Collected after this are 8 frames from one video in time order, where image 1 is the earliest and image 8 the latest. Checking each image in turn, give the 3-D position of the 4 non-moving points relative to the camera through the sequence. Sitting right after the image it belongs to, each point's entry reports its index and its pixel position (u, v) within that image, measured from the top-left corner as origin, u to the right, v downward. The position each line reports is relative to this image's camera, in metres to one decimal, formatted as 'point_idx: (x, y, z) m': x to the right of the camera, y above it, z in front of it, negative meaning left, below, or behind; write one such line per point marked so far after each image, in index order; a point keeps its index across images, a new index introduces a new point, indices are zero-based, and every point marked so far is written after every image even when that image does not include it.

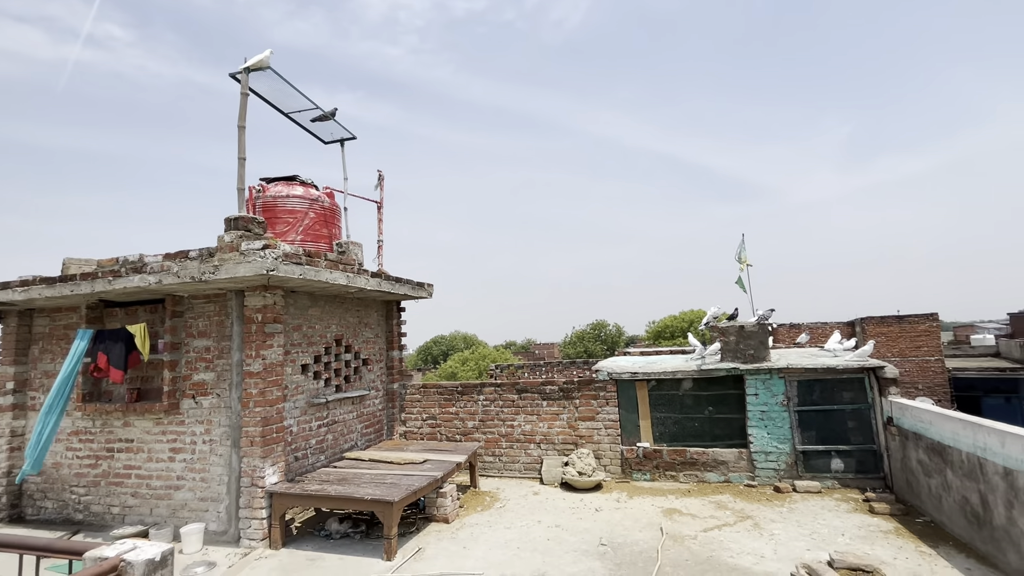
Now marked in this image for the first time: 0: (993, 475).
0: (+4.1, -1.6, +4.0) m
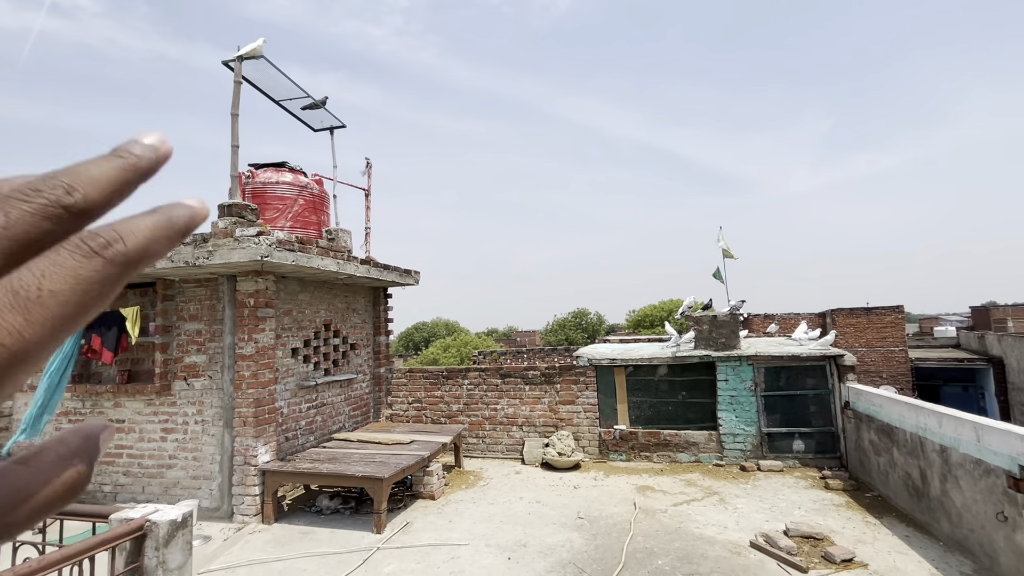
0: (+3.9, -1.5, +4.5) m
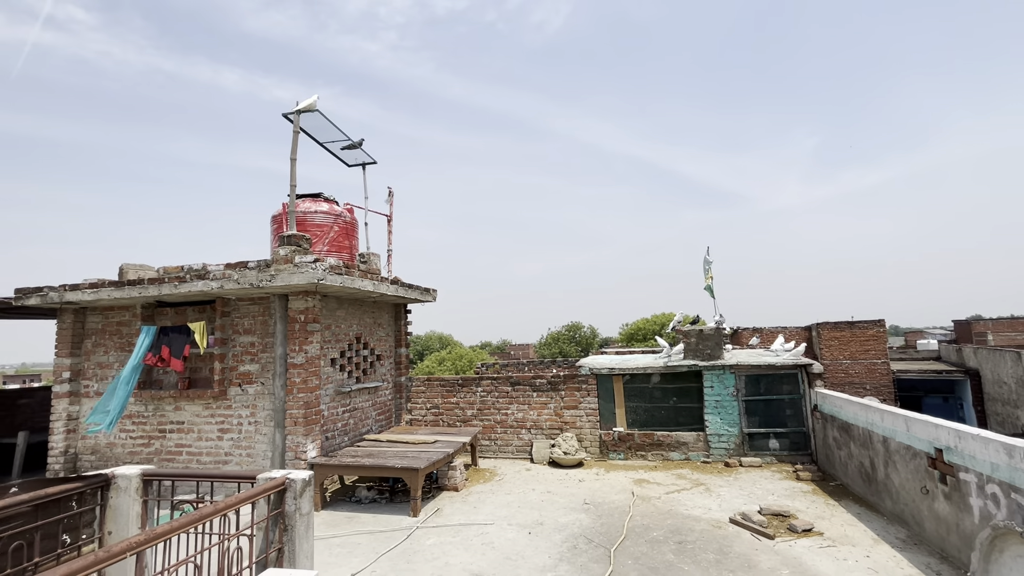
0: (+4.1, -1.8, +5.4) m
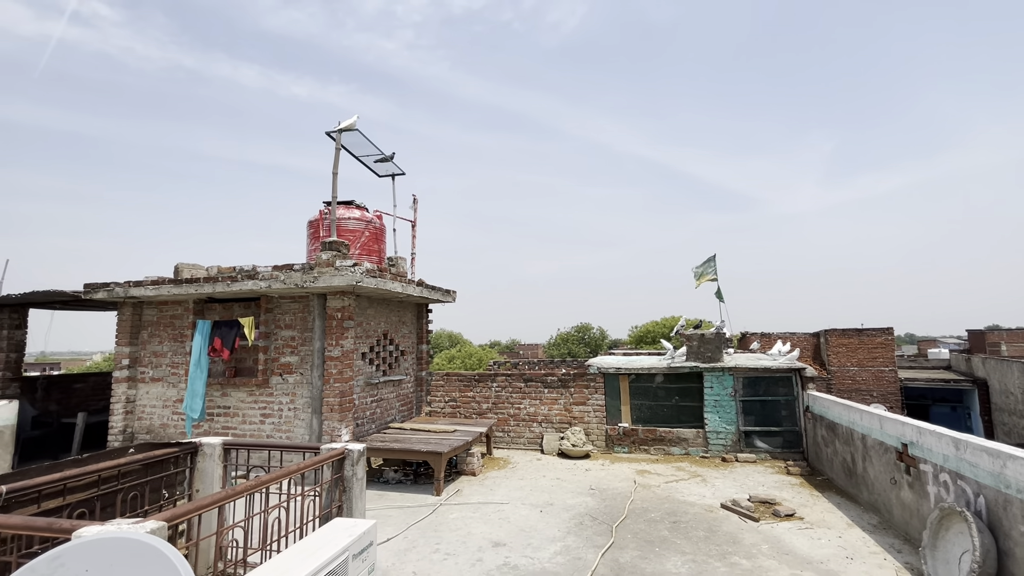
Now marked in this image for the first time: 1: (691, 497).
0: (+4.3, -1.9, +6.0) m
1: (+2.4, -2.8, +6.3) m
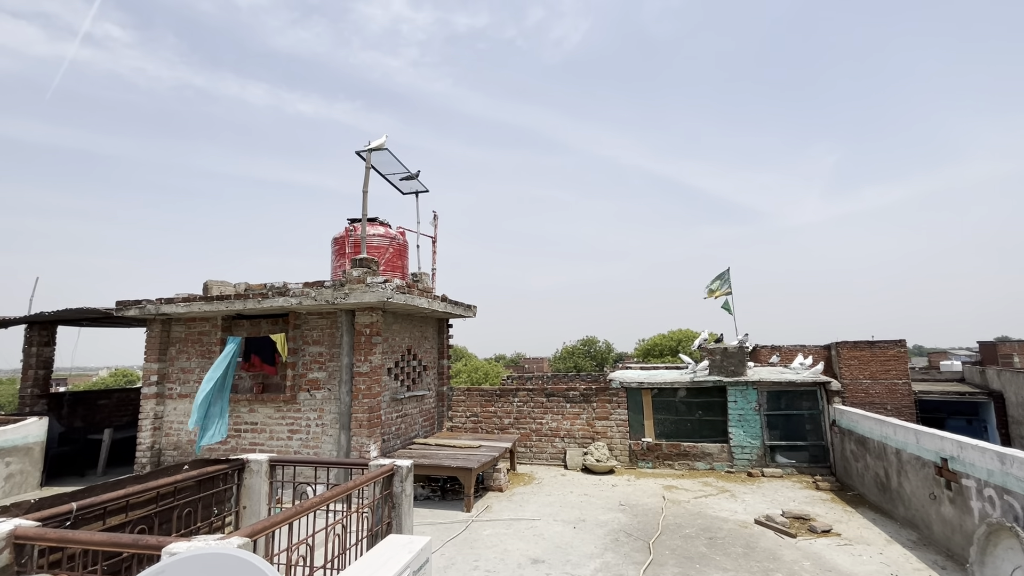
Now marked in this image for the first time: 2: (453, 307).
0: (+4.7, -2.1, +5.9) m
1: (+2.8, -3.0, +6.3) m
2: (-1.1, -0.4, +8.8) m
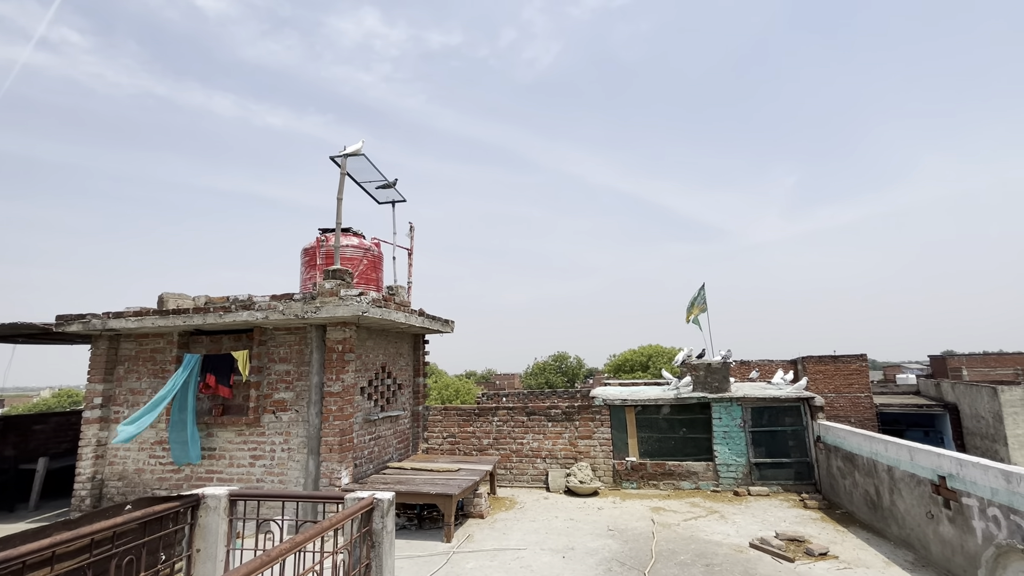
0: (+4.5, -2.3, +5.8) m
1: (+2.6, -3.1, +6.0) m
2: (-1.4, -0.6, +8.4) m
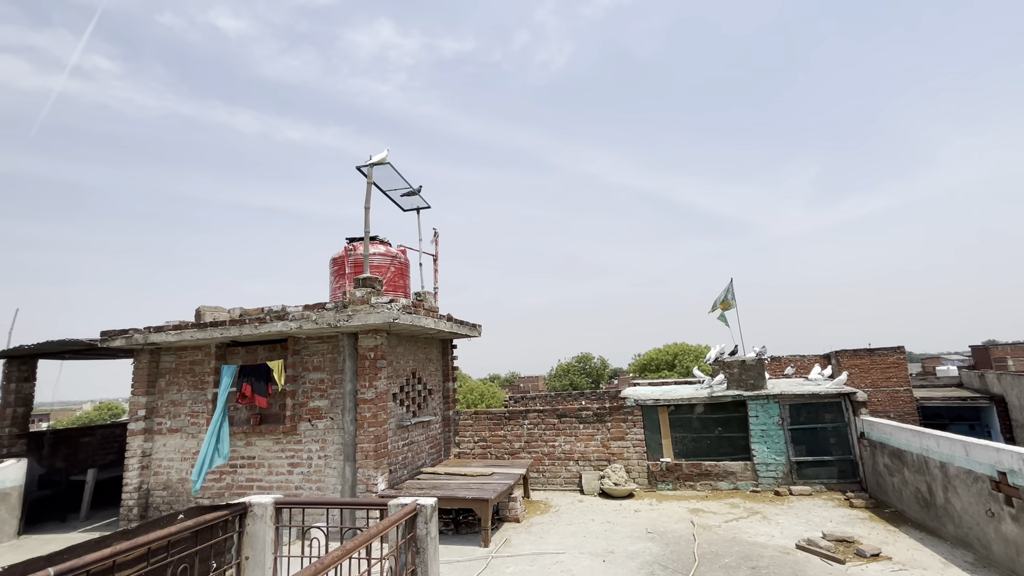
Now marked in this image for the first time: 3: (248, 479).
0: (+5.0, -2.1, +5.6) m
1: (+3.1, -3.1, +5.9) m
2: (-0.9, -0.7, +8.4) m
3: (-3.9, -2.9, +7.1) m
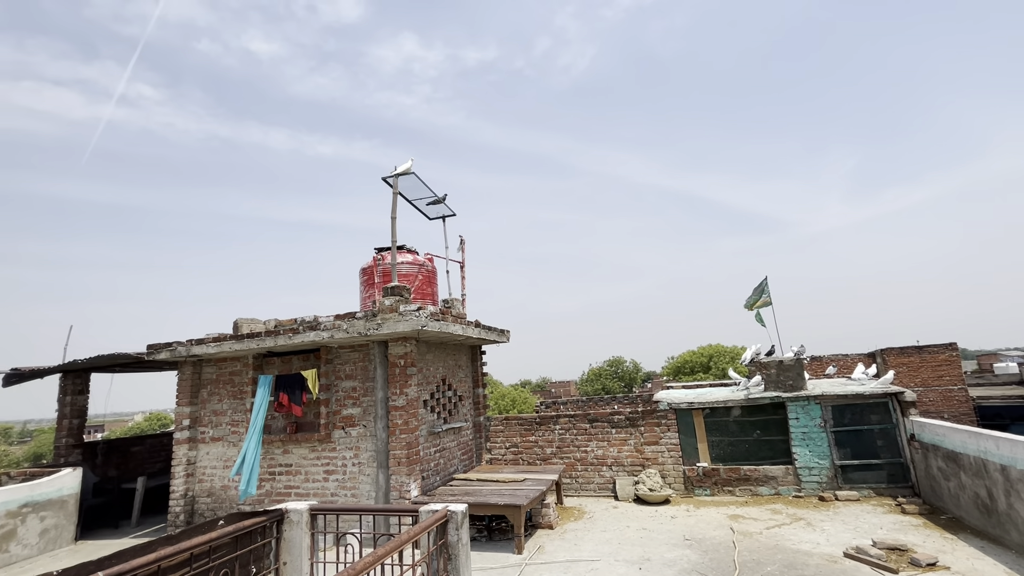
0: (+5.3, -2.0, +5.3) m
1: (+3.5, -3.0, +5.6) m
2: (-0.4, -0.8, +8.4) m
3: (-3.5, -3.0, +7.3) m
